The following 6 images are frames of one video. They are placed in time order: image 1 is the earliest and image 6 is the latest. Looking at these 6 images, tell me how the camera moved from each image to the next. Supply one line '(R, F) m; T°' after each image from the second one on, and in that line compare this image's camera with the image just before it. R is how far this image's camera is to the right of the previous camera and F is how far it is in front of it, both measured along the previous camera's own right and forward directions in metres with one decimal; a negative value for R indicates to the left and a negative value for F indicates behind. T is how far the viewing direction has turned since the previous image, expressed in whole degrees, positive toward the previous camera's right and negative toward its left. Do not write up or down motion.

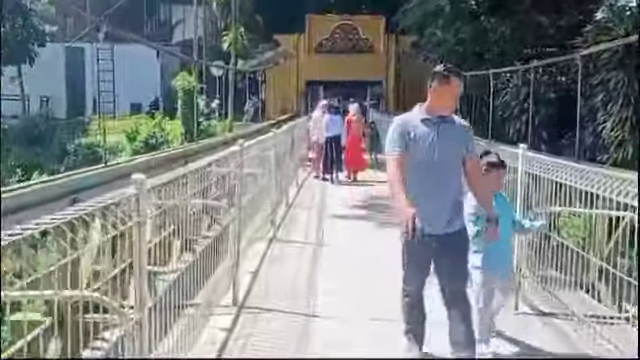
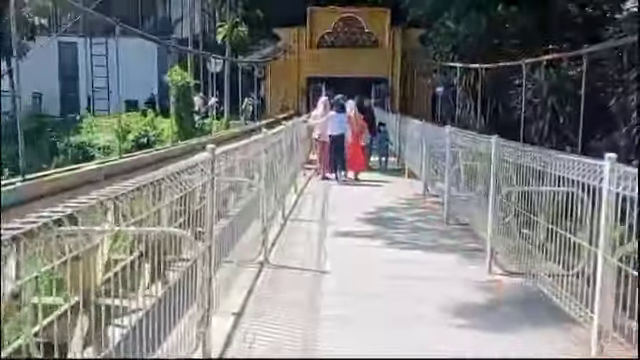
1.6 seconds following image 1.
(0.0, +1.2) m; 0°
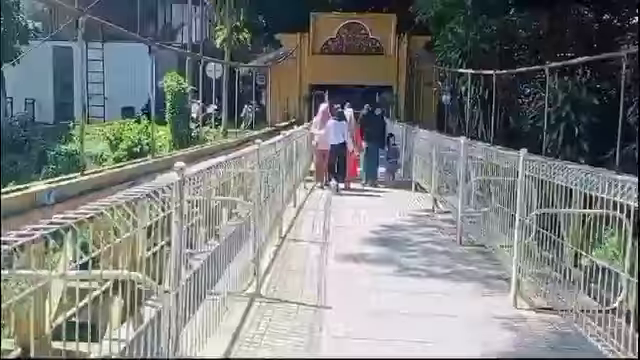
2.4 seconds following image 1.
(0.0, +0.8) m; 0°
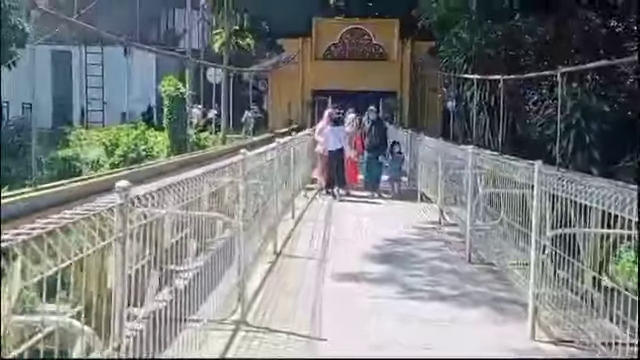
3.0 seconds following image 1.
(+0.1, +0.5) m; 0°
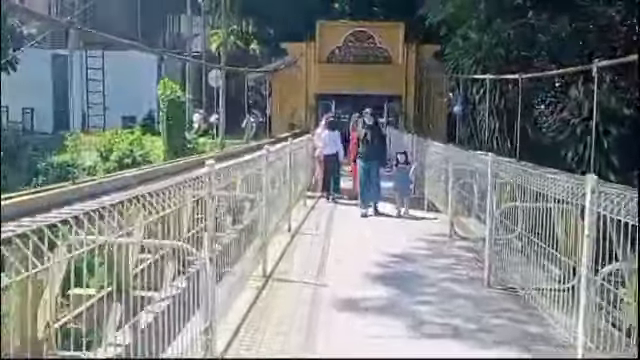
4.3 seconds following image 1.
(+0.1, +0.8) m; -1°
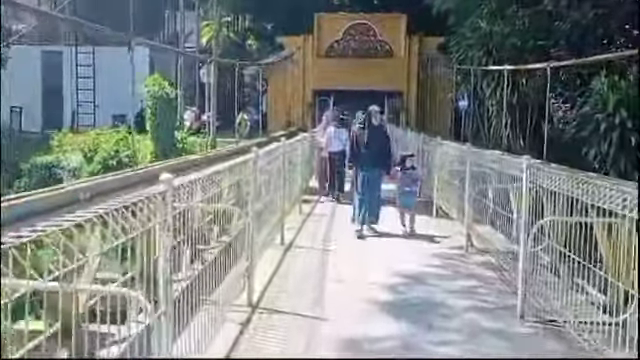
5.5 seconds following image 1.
(0.0, +1.1) m; 0°
